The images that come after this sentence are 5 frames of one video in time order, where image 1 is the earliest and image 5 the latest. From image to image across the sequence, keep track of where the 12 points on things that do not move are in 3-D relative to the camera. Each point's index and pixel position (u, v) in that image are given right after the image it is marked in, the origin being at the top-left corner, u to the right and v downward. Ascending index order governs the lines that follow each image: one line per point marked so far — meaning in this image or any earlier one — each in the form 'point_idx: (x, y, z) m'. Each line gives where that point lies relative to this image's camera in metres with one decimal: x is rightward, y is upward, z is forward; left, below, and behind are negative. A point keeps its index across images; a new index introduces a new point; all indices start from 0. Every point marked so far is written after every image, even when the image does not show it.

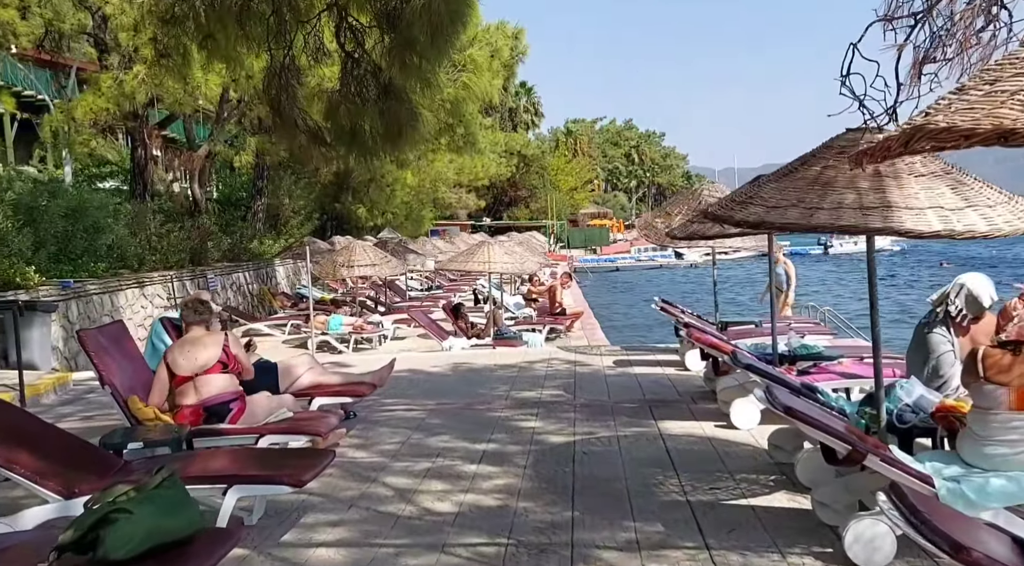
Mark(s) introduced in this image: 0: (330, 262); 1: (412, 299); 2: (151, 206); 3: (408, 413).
0: (-3.2, +0.4, +14.8) m
1: (-2.2, -0.4, +19.0) m
2: (-6.7, +1.5, +16.1) m
3: (-0.8, -1.0, +6.5) m
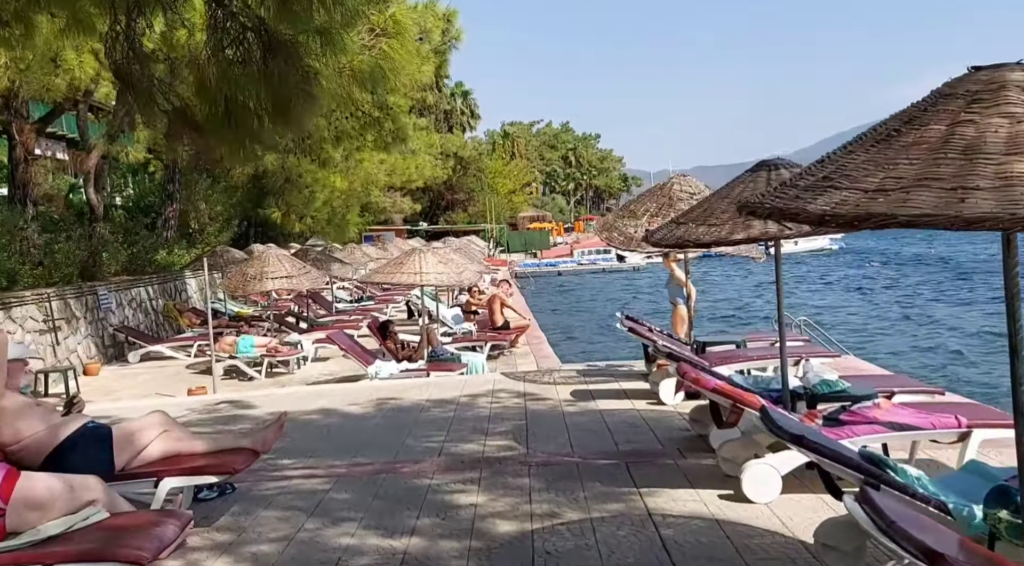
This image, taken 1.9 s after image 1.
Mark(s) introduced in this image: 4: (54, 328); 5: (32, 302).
0: (-4.1, +0.1, +13.0) m
1: (-3.4, -0.6, +17.2) m
2: (-7.8, +1.2, +14.1) m
3: (-1.2, -1.1, +4.9) m
4: (-7.0, -0.7, +12.9) m
5: (-7.1, -0.3, +12.6) m
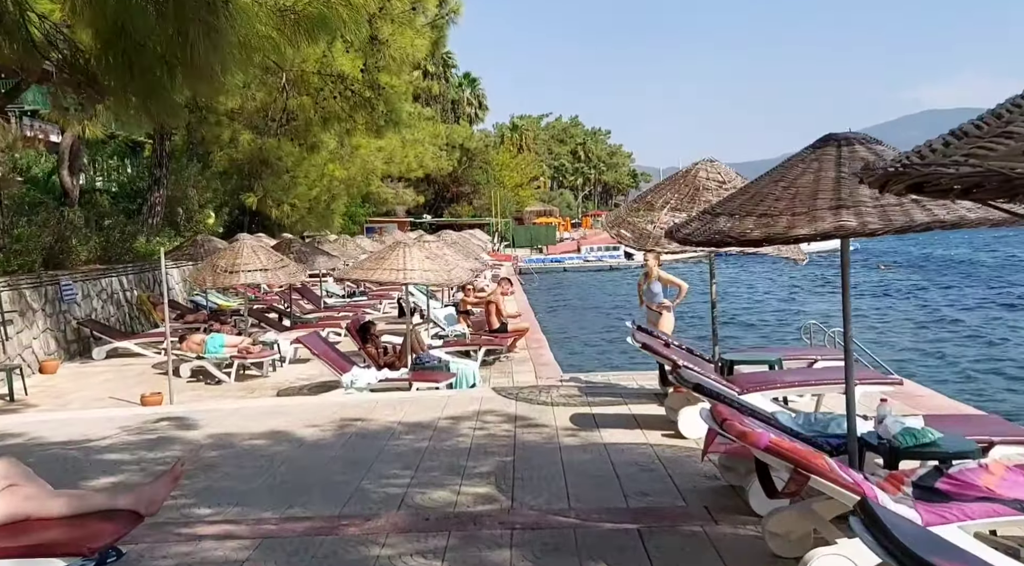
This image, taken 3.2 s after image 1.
0: (-4.2, +0.2, +11.9) m
1: (-3.4, -0.5, +16.1) m
2: (-7.8, +1.4, +12.9) m
3: (-1.3, -1.1, +3.7) m
4: (-7.0, -0.5, +11.8) m
5: (-7.1, -0.1, +11.5) m
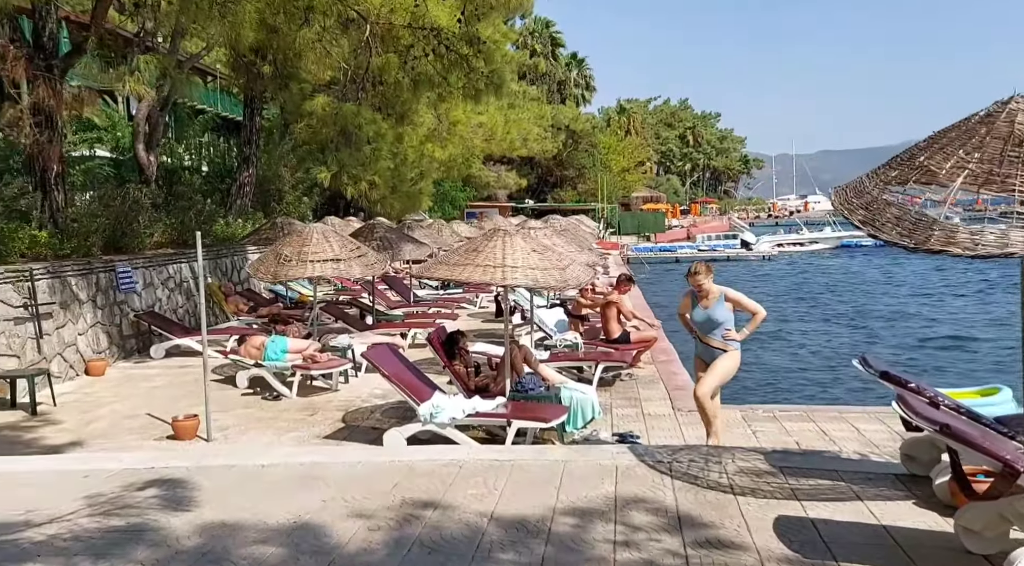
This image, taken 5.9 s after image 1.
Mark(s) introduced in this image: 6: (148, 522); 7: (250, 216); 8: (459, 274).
0: (-2.7, +0.3, +9.9) m
1: (-1.6, -0.3, +14.0) m
2: (-6.2, +1.6, +11.4) m
3: (-0.8, -1.2, +1.5) m
4: (-5.6, -0.4, +10.2) m
5: (-5.8, 0.0, +9.9) m
6: (-1.7, -1.1, +4.0) m
7: (-5.8, +1.5, +19.0) m
8: (-0.4, +0.1, +6.8) m
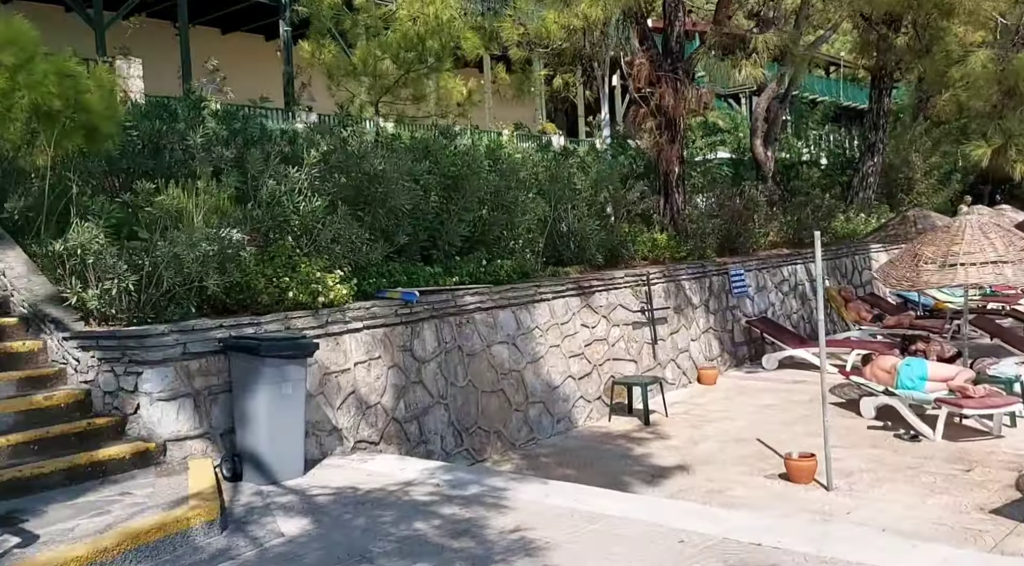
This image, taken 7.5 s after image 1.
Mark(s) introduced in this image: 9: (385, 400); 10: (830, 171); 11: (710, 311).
0: (+3.7, +0.2, +7.9) m
1: (+7.2, -0.4, +10.4) m
2: (+1.9, +1.5, +11.2) m
3: (-0.2, -1.3, +0.2) m
4: (+1.6, -0.4, +9.9) m
5: (+1.3, 0.0, +9.8) m
6: (+0.7, -1.2, +2.6) m
7: (+7.0, +1.4, +16.8) m
8: (+3.5, 0.0, +4.0) m
9: (-1.0, -0.9, +6.9) m
10: (+6.8, +2.5, +18.7) m
11: (+2.5, -0.4, +11.0) m
